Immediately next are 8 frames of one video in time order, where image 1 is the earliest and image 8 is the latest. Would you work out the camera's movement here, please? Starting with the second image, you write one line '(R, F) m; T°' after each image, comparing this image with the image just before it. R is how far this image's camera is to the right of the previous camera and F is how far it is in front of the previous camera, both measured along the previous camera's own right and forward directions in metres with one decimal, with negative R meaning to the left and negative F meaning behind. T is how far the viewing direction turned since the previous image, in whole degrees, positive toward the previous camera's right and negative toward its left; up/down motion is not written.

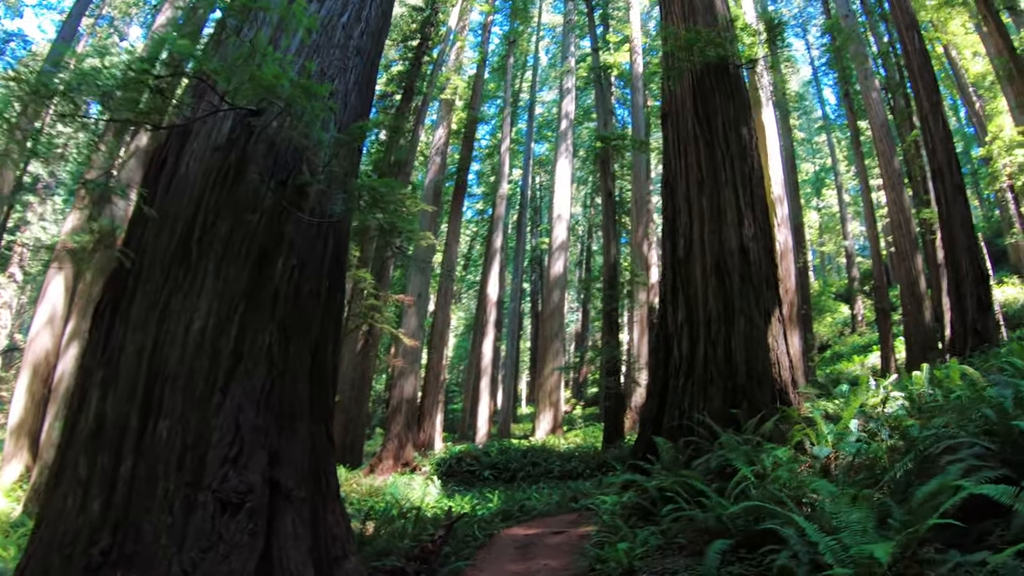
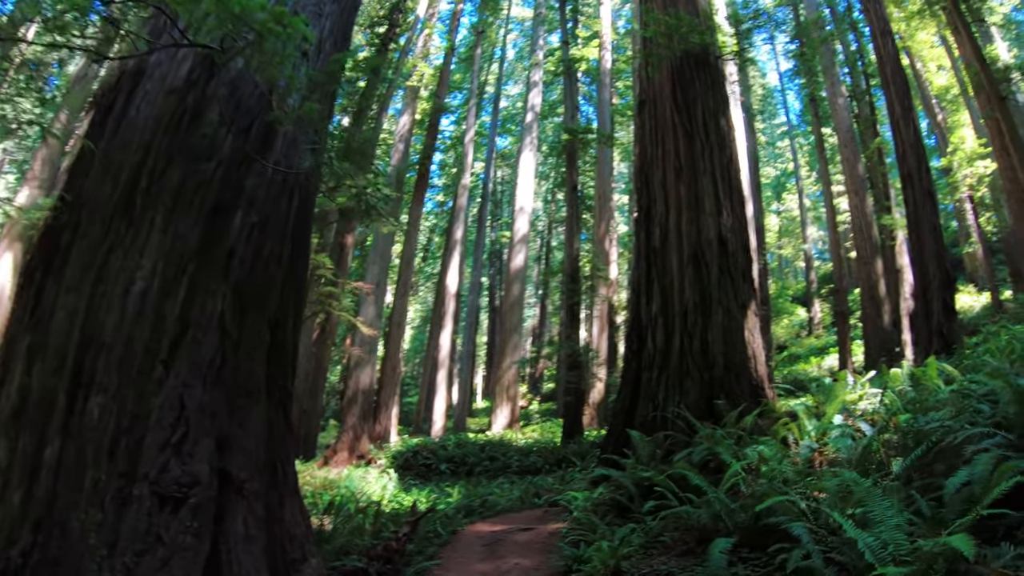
(-0.1, +0.2) m; +4°
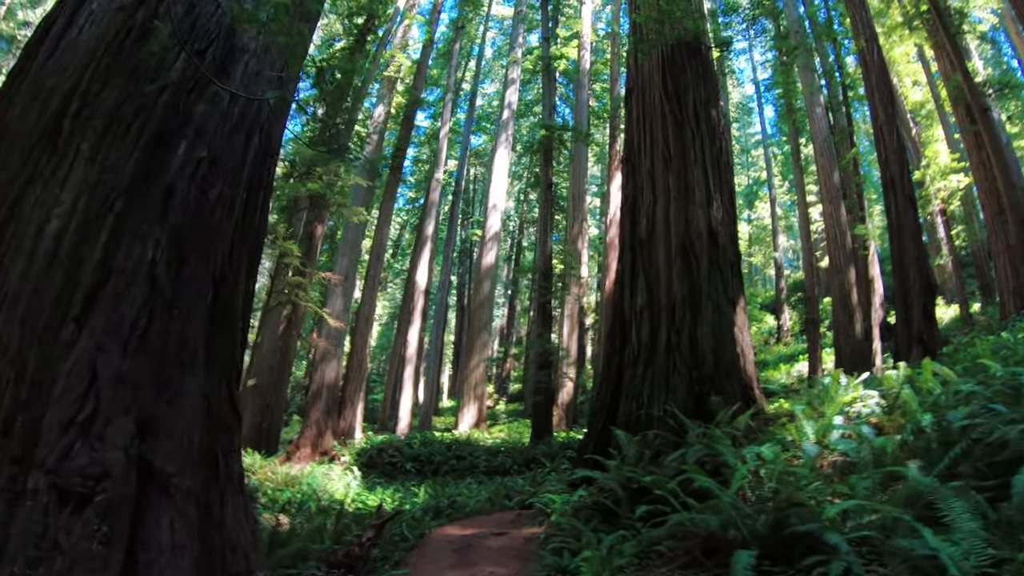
(-0.1, +0.3) m; +3°
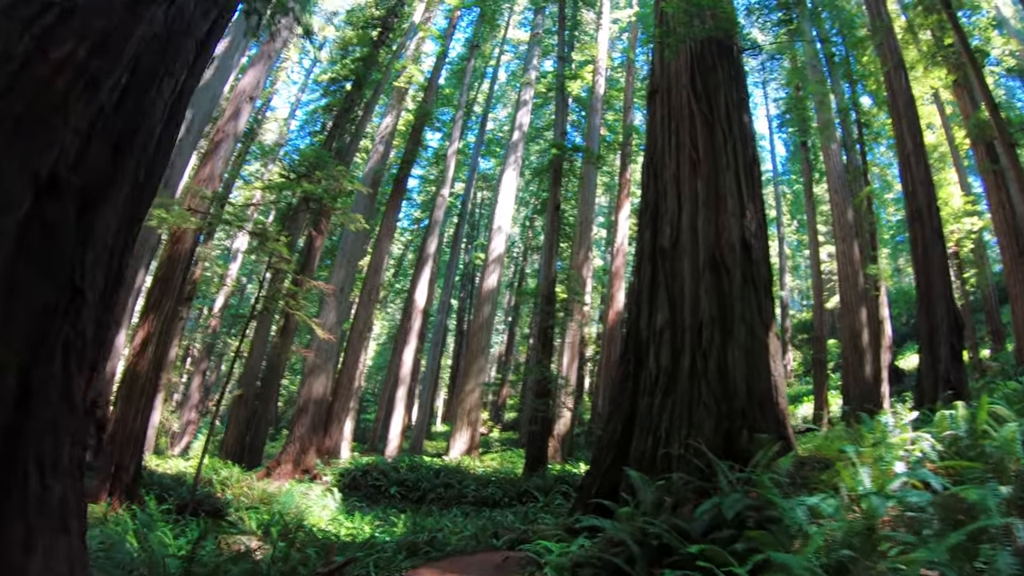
(0.0, +0.5) m; 0°
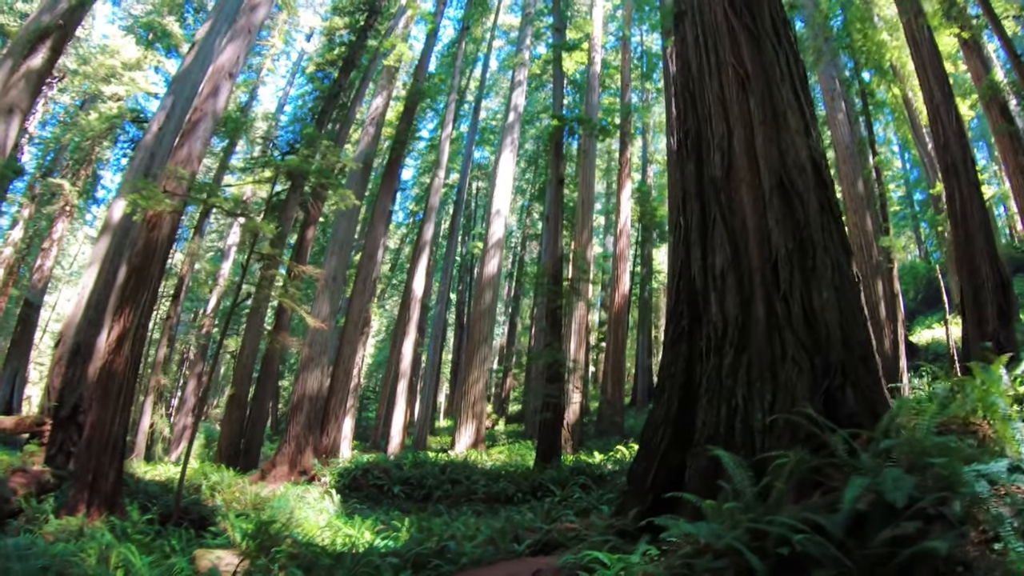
(-0.1, +0.8) m; 0°
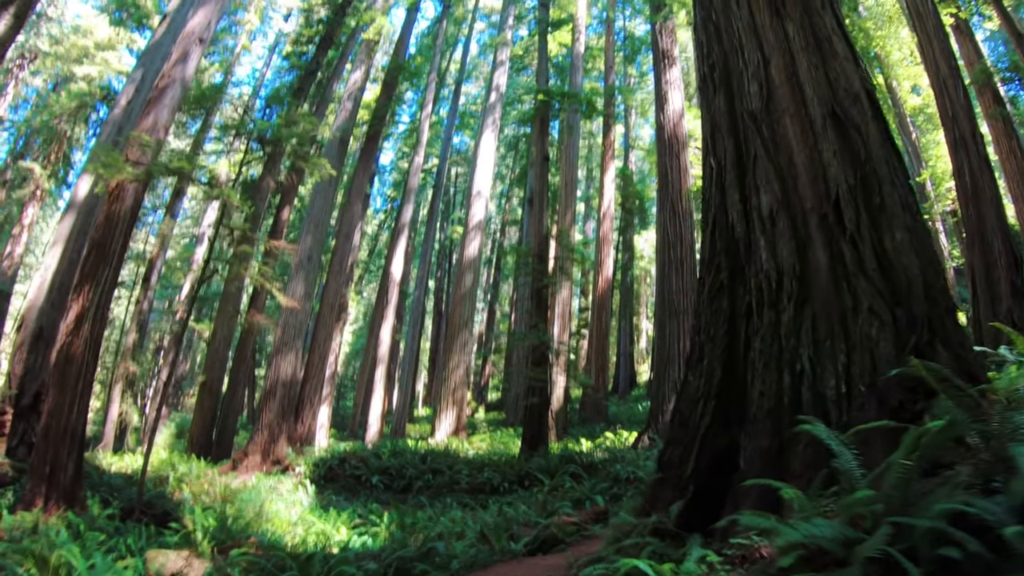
(-0.1, +0.5) m; +2°
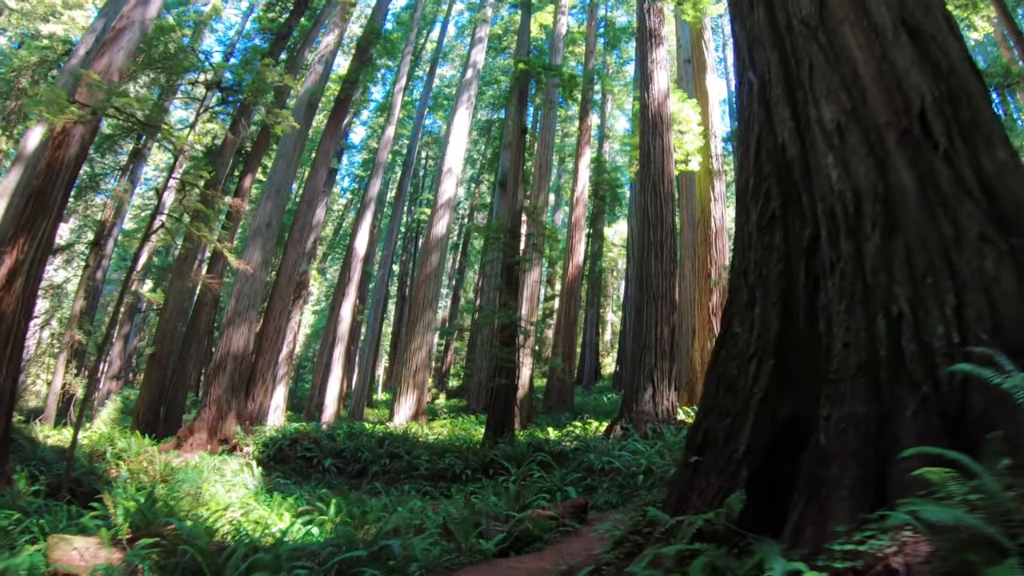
(-0.1, +0.5) m; +3°
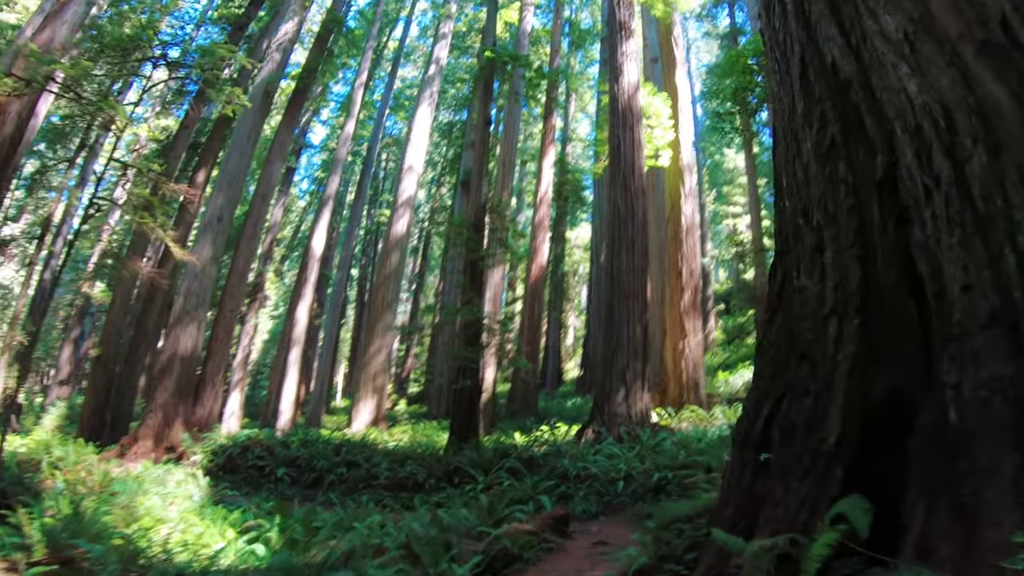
(-0.1, +0.4) m; +3°
